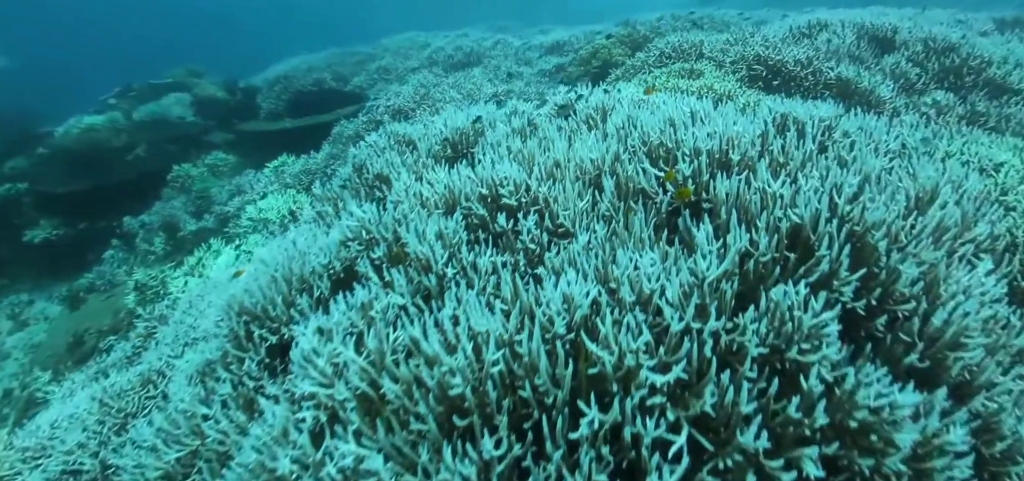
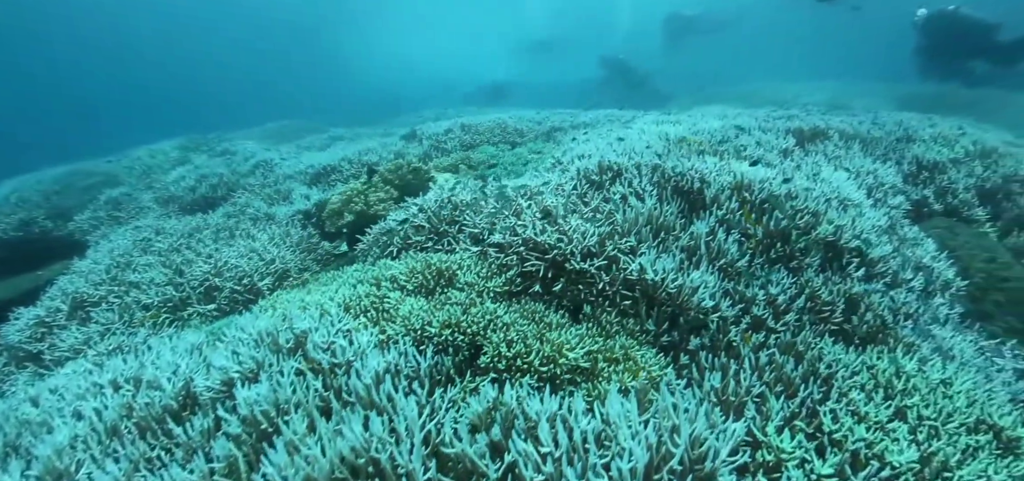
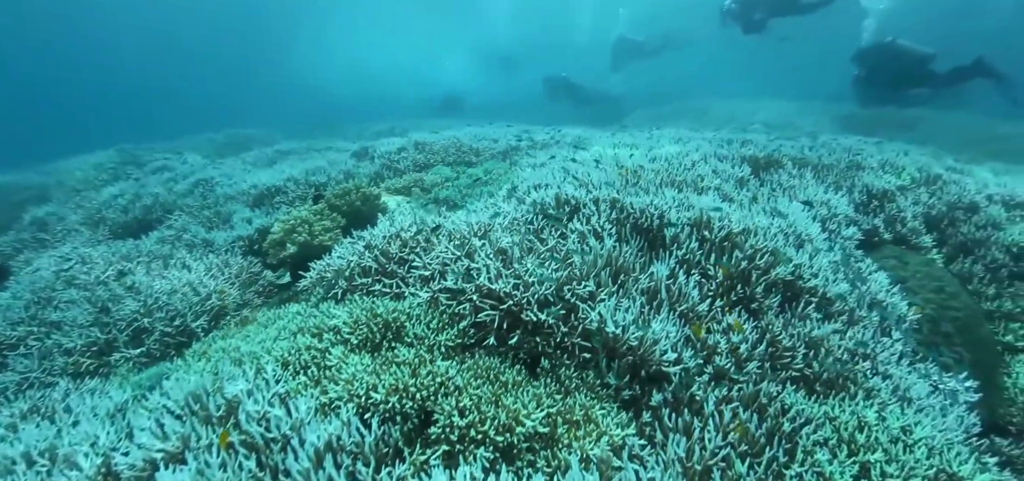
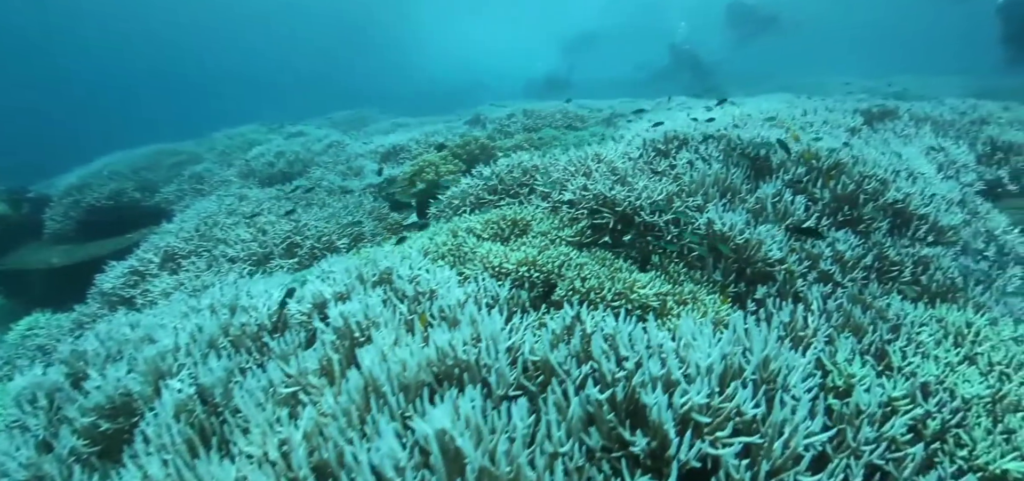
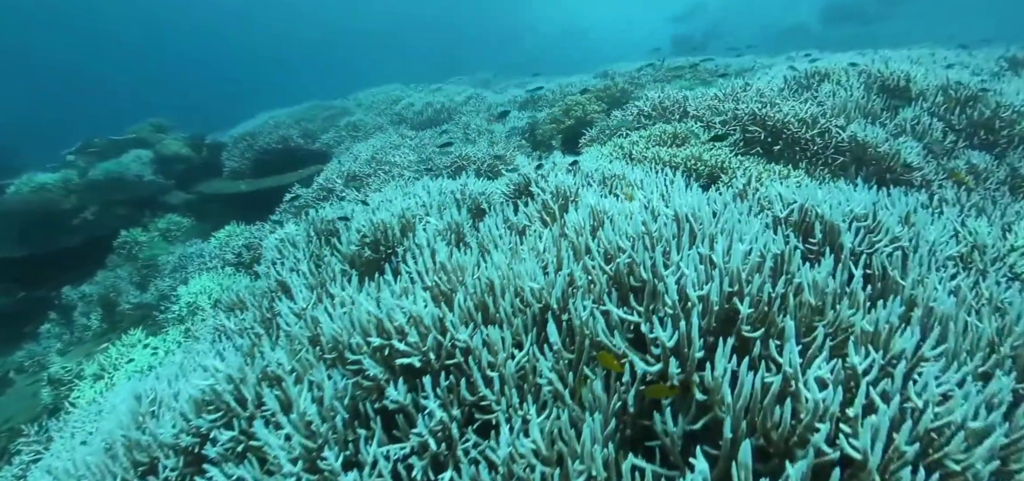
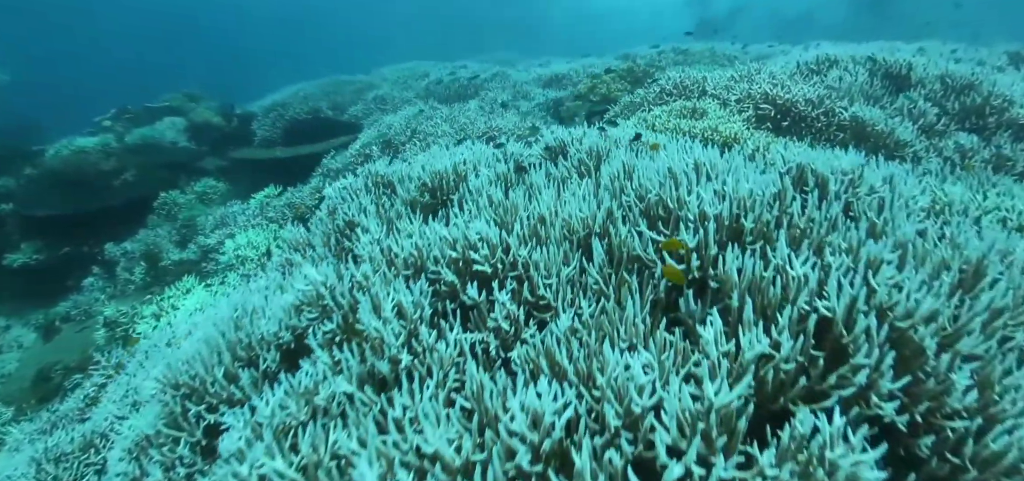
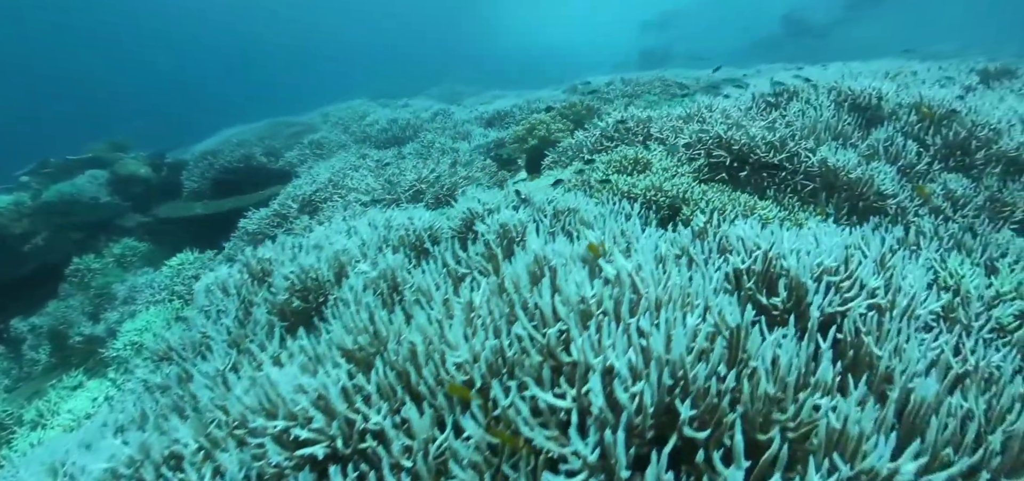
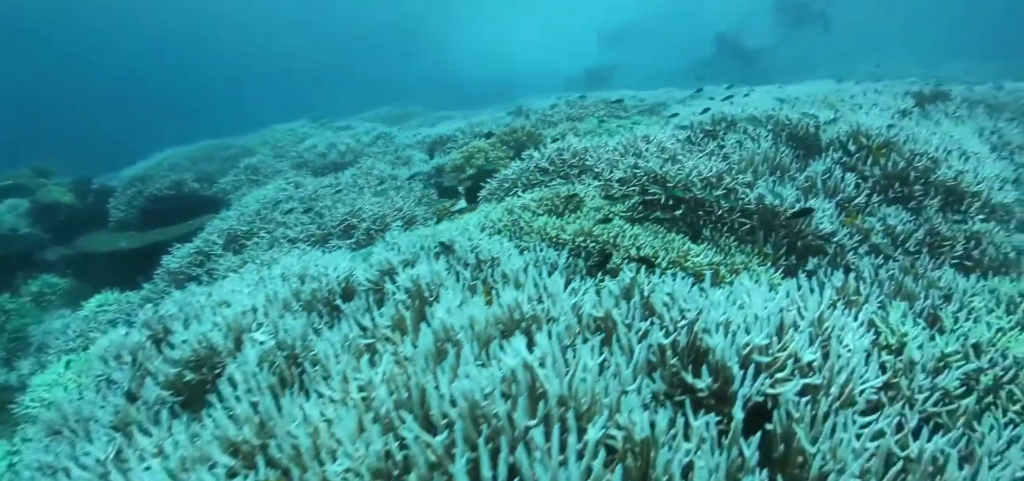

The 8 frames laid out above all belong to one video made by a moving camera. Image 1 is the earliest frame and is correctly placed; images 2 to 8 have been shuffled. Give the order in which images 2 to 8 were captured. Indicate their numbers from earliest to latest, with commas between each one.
6, 5, 7, 8, 4, 2, 3
